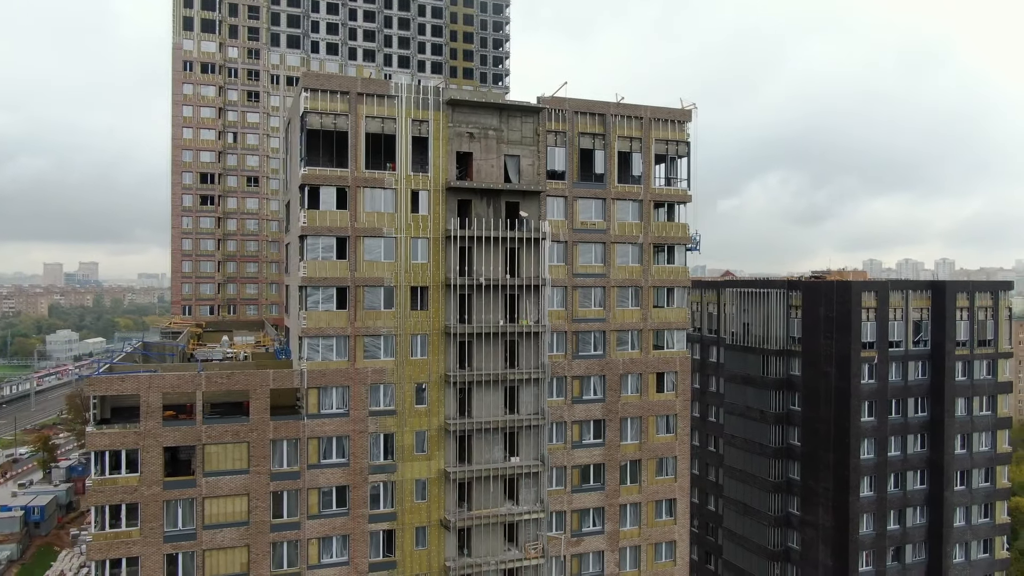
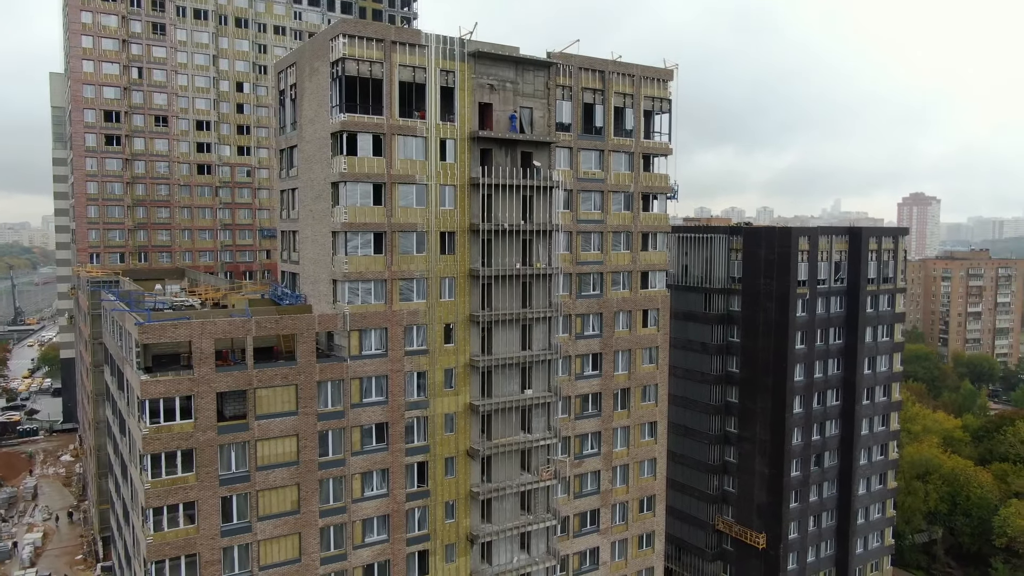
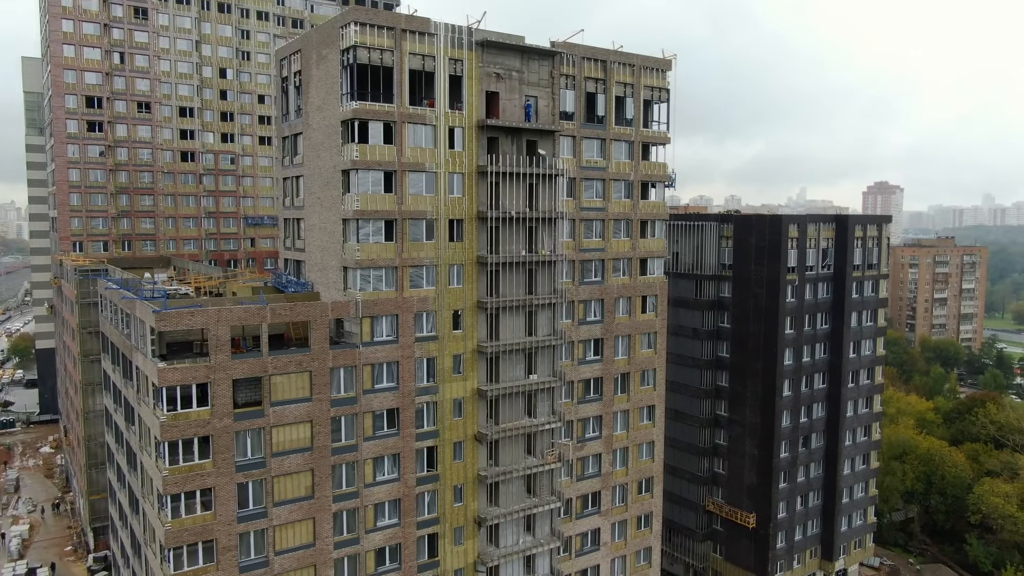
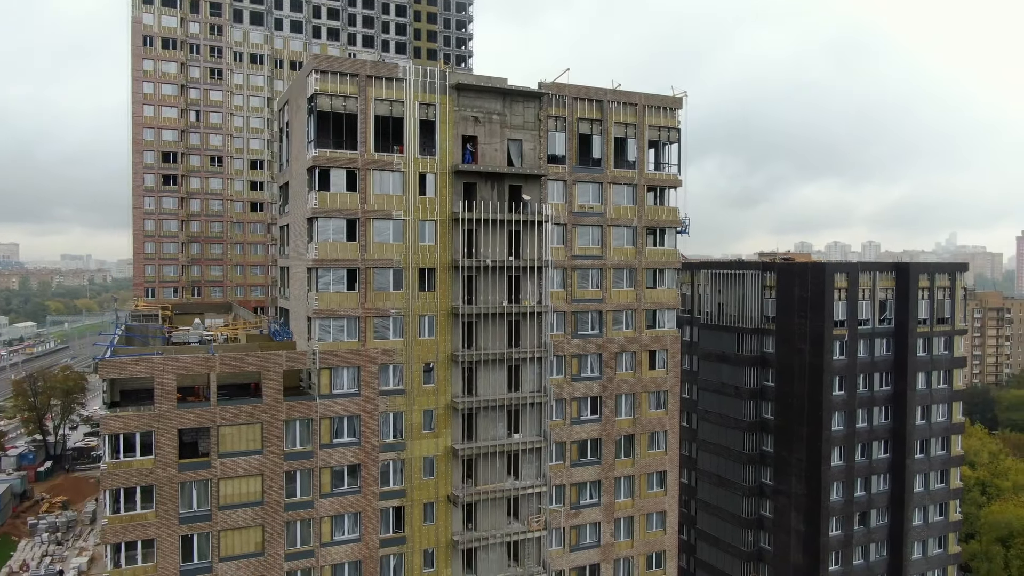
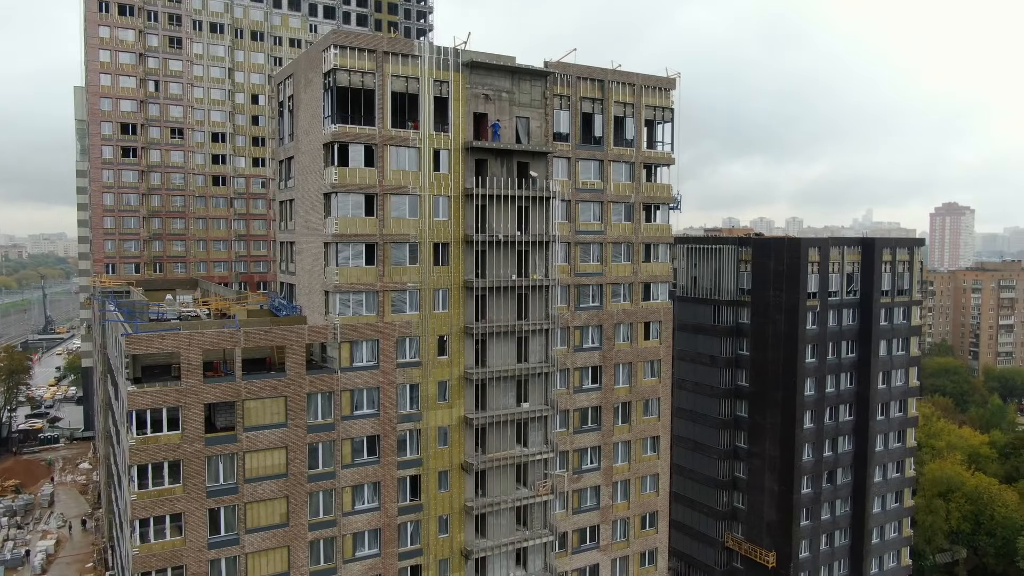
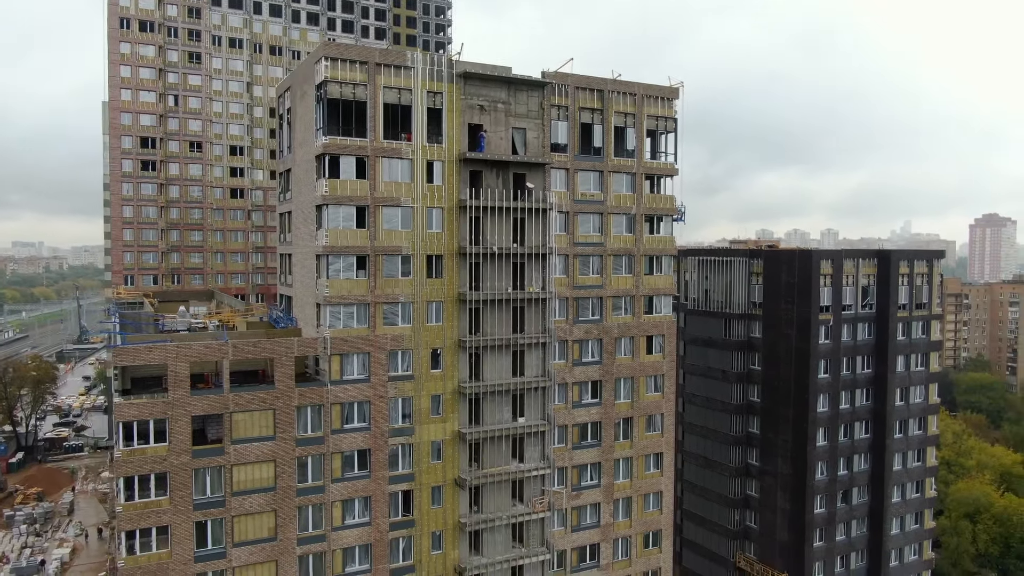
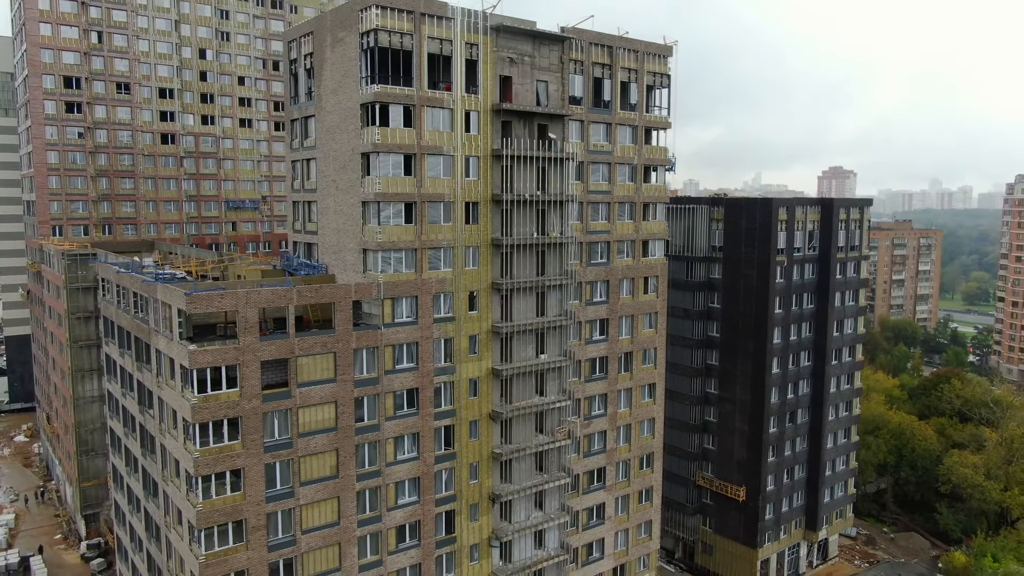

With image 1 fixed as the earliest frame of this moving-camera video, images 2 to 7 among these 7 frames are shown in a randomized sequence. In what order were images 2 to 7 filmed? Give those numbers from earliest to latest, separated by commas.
4, 6, 5, 2, 3, 7
